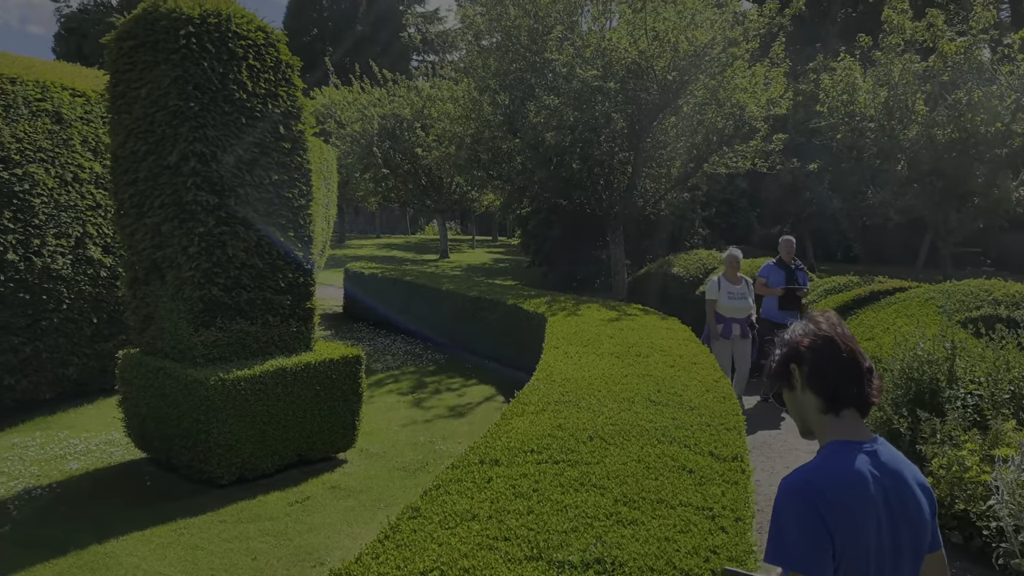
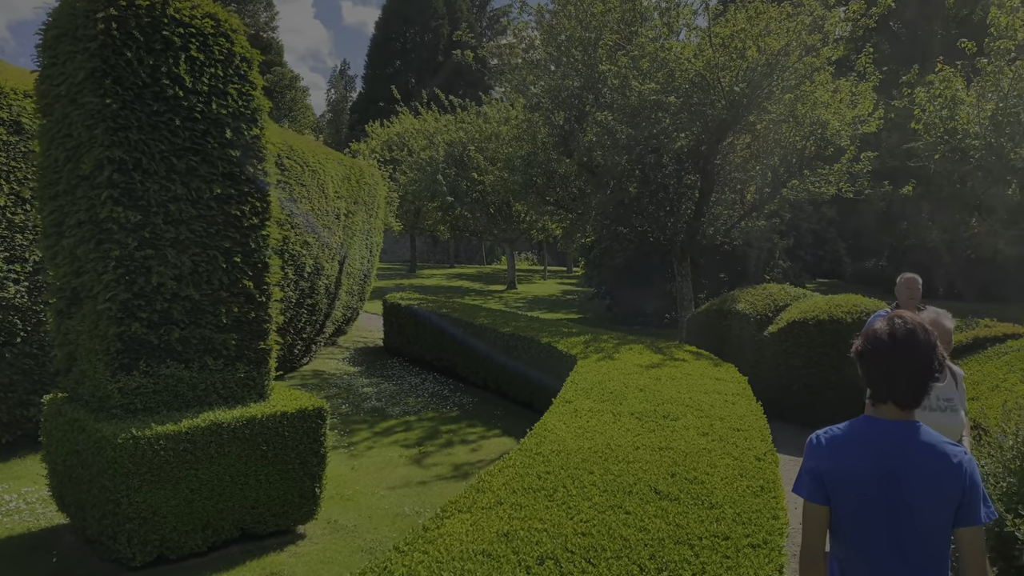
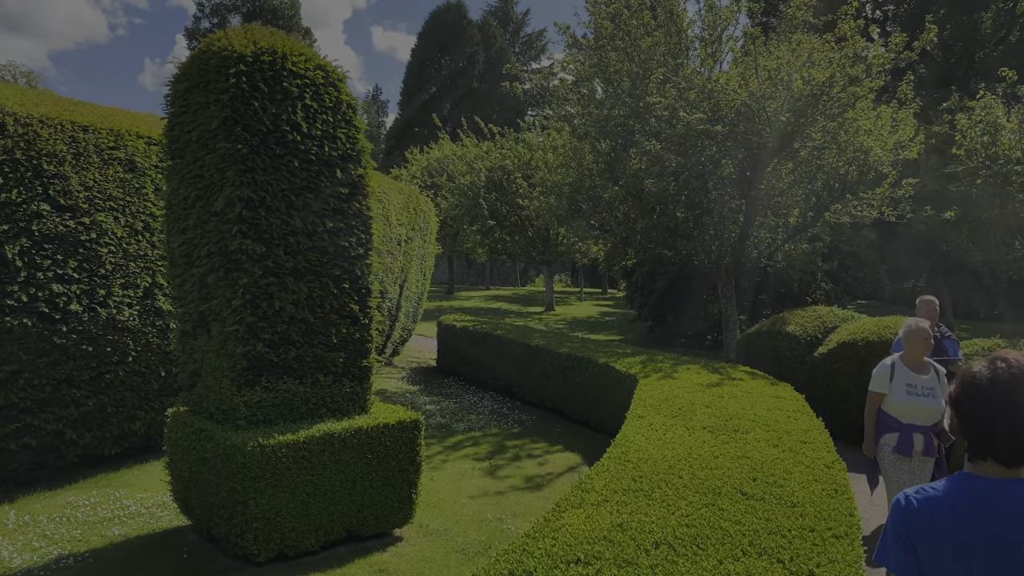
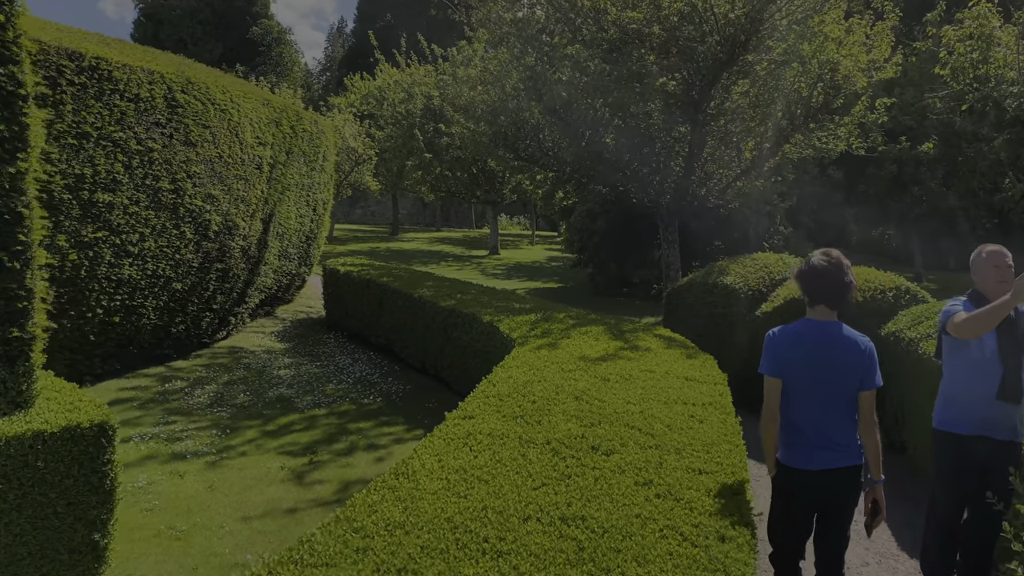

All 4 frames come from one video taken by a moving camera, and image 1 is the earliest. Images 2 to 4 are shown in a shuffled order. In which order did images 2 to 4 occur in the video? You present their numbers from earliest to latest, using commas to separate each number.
3, 2, 4
